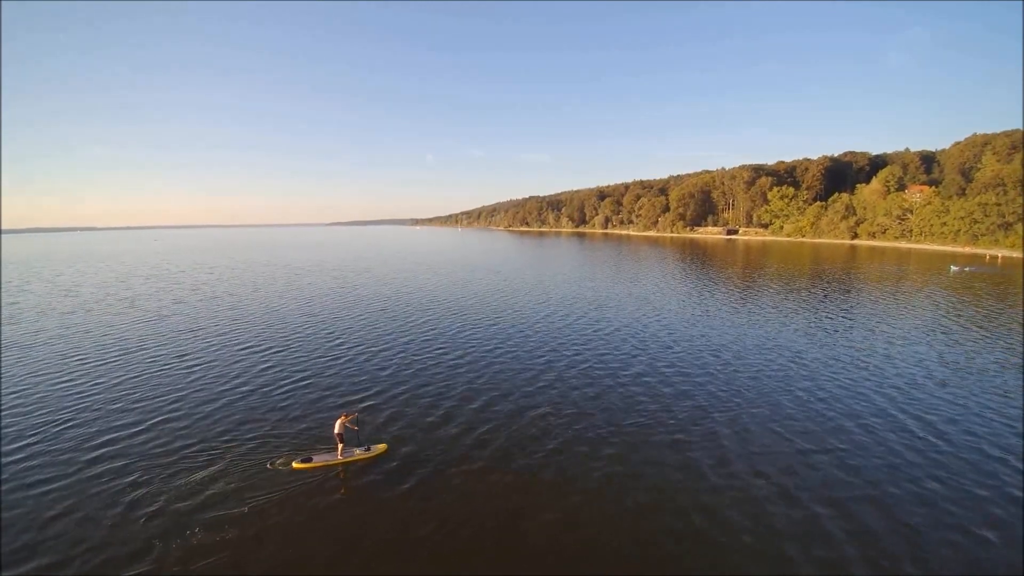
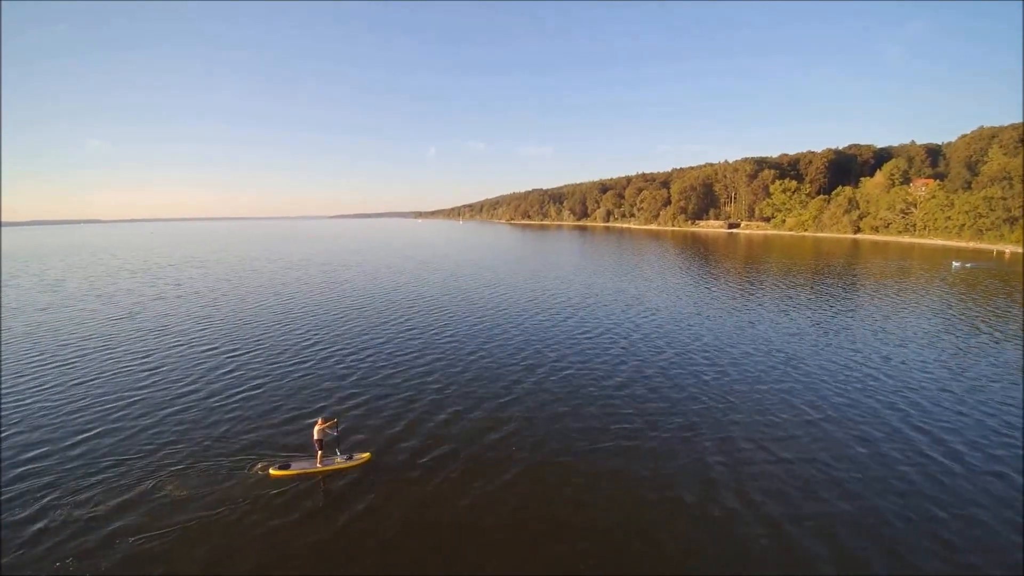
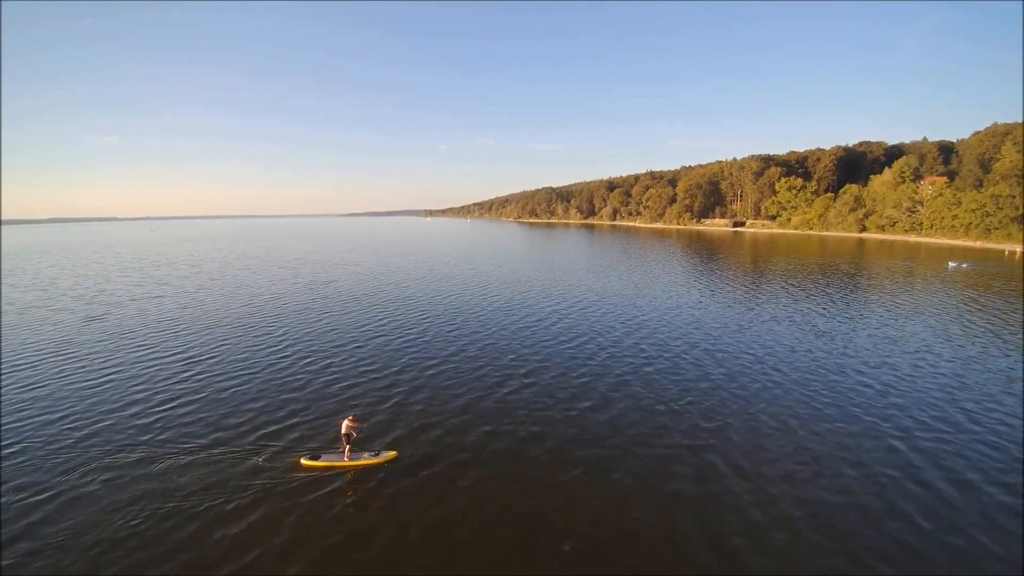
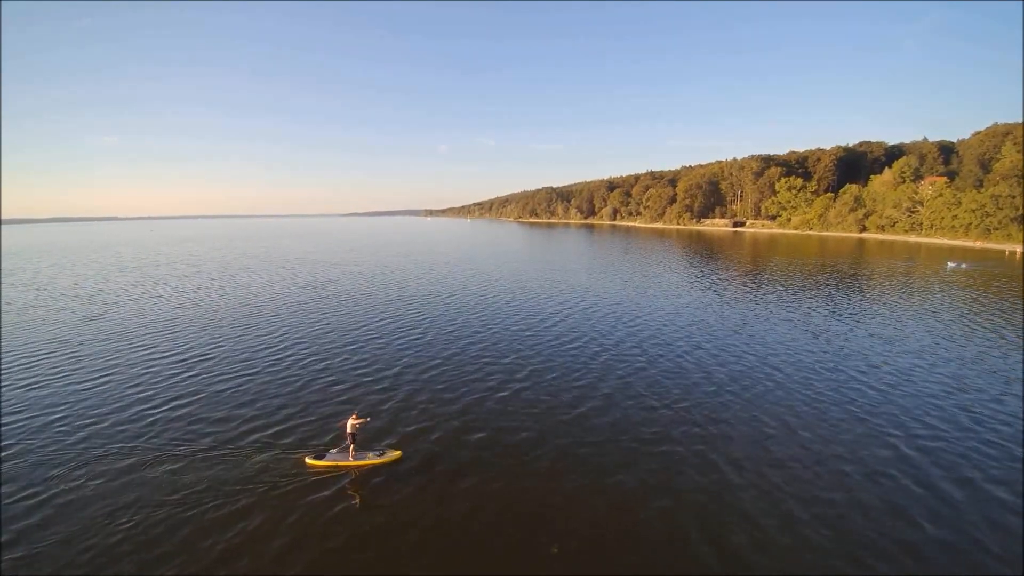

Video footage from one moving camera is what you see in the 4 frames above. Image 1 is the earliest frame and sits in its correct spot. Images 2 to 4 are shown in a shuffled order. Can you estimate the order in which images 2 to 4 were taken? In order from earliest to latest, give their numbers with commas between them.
2, 3, 4
